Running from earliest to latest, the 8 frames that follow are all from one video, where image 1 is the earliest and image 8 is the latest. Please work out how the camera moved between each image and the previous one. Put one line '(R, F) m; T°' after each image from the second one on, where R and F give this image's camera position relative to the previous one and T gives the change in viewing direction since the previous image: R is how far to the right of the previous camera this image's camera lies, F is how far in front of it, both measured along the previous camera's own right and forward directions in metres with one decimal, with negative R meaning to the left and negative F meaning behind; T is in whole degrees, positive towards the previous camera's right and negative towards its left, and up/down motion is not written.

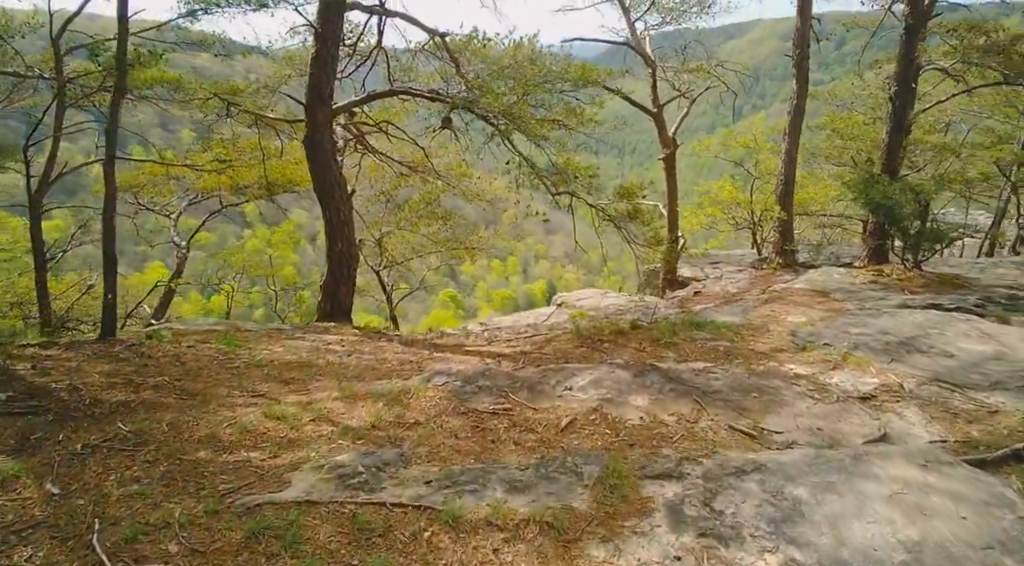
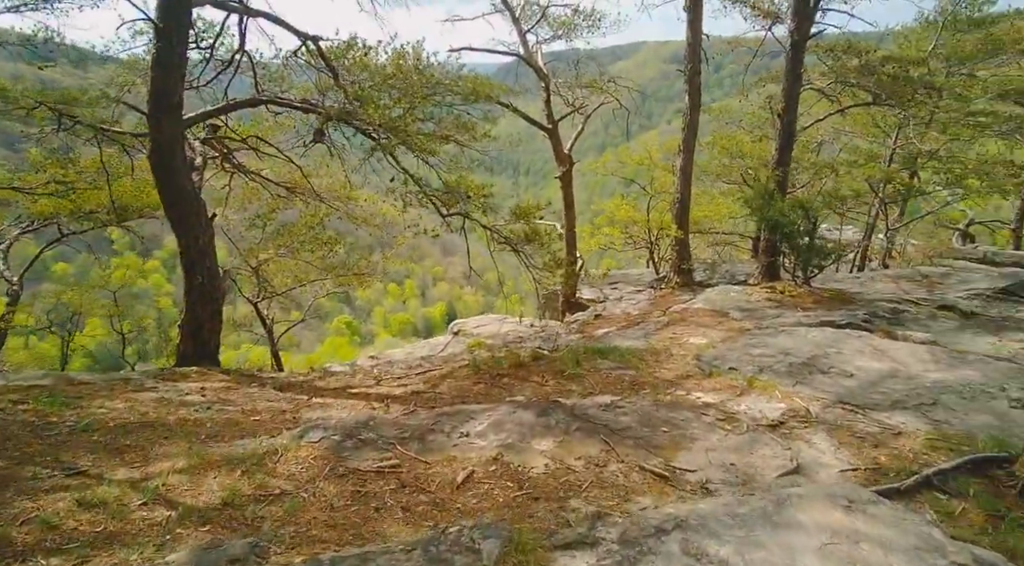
(+0.1, +0.5) m; +8°
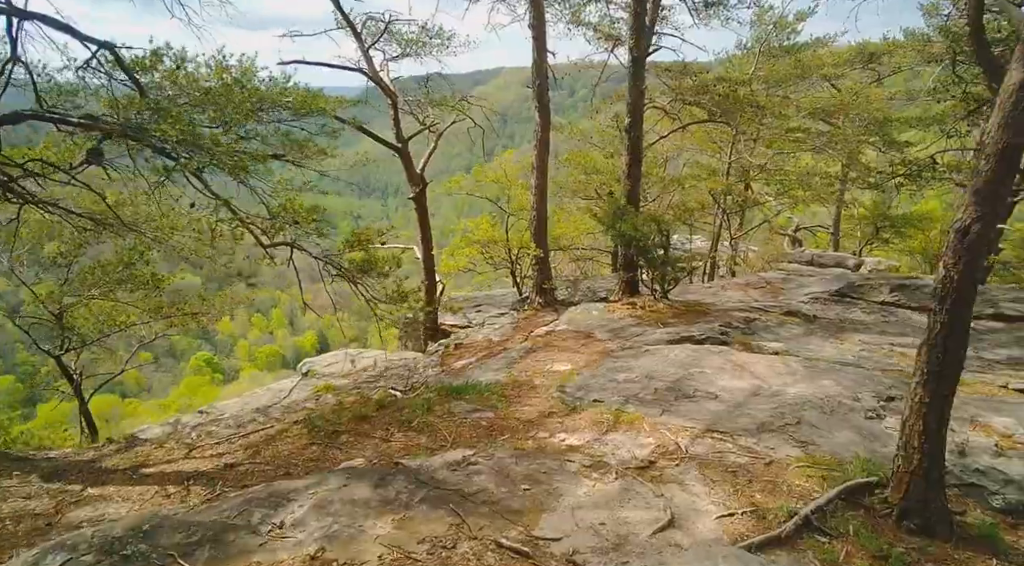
(+0.3, +0.7) m; +11°
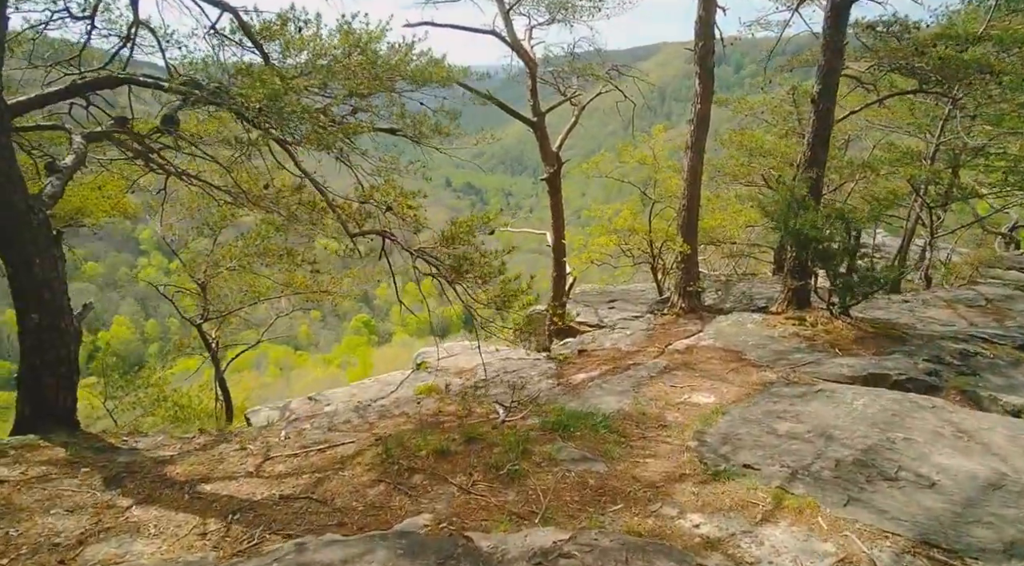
(+0.1, +1.2) m; -12°
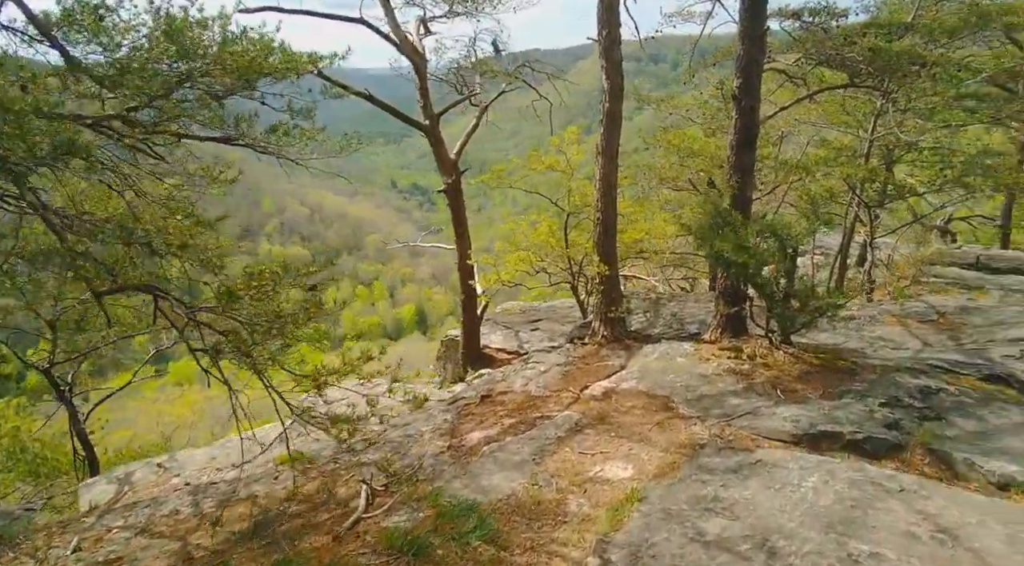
(+0.6, +1.2) m; +4°
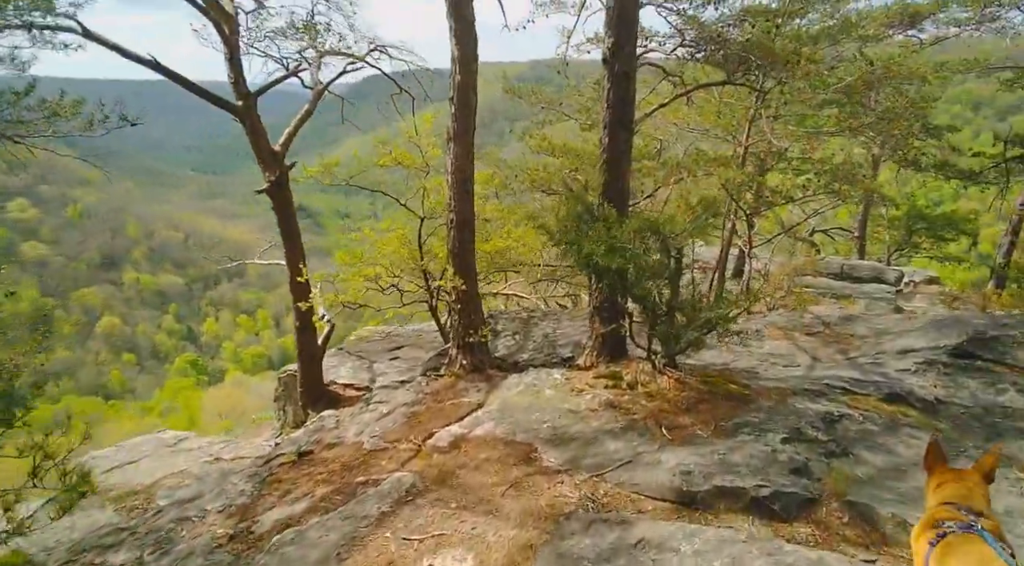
(+0.5, +1.2) m; +9°
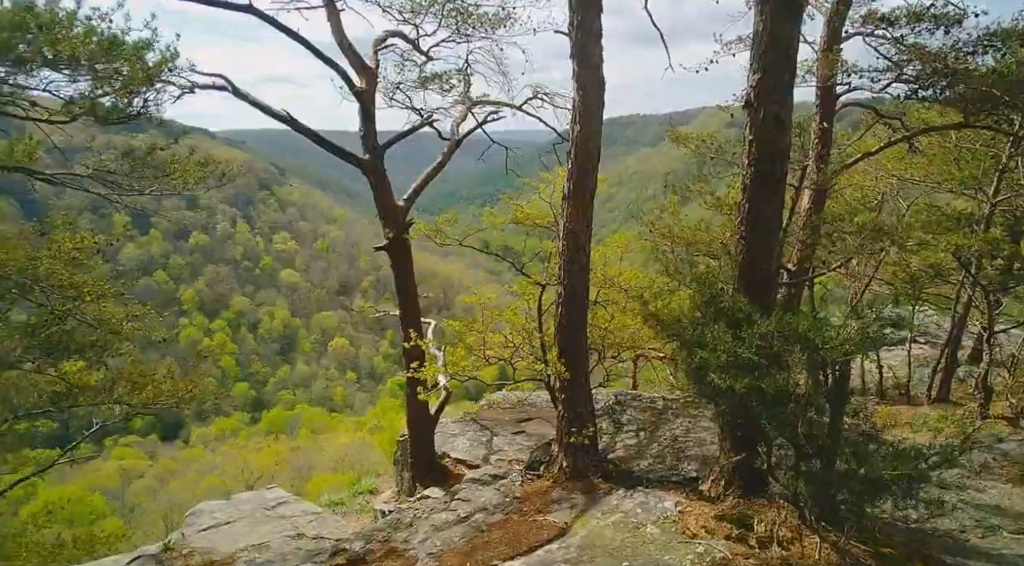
(+0.6, +1.1) m; -16°
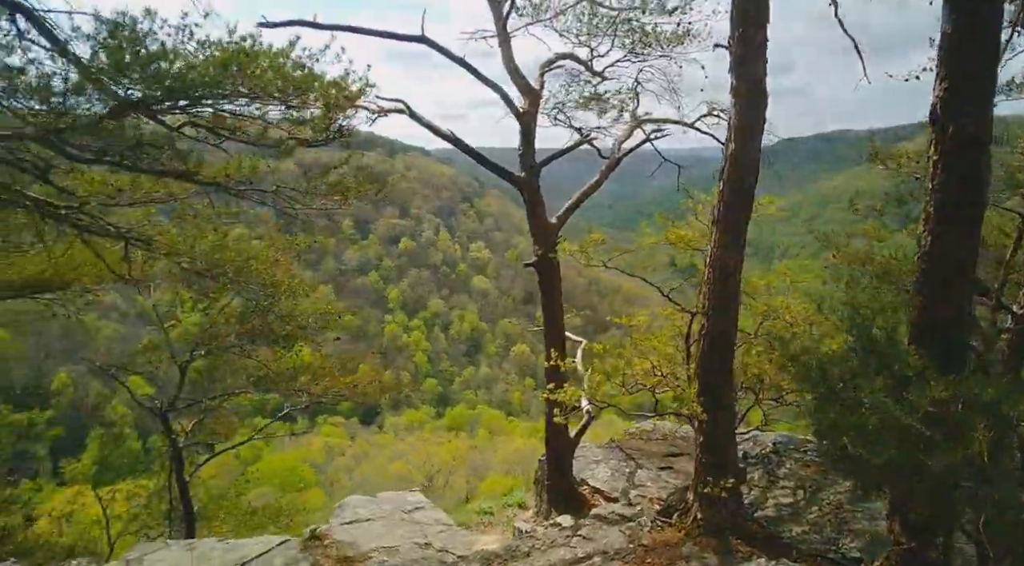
(+0.3, +0.3) m; -15°
